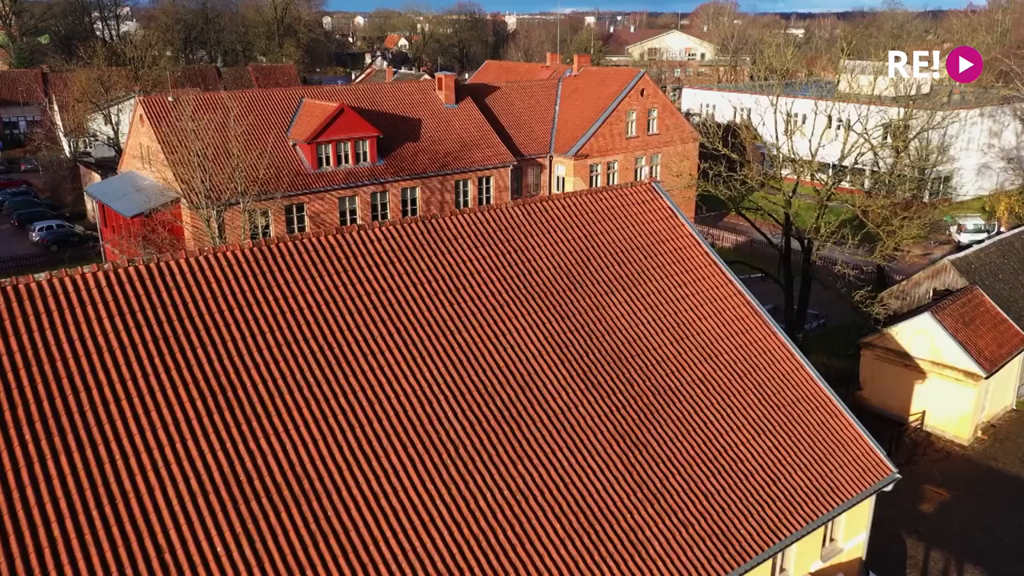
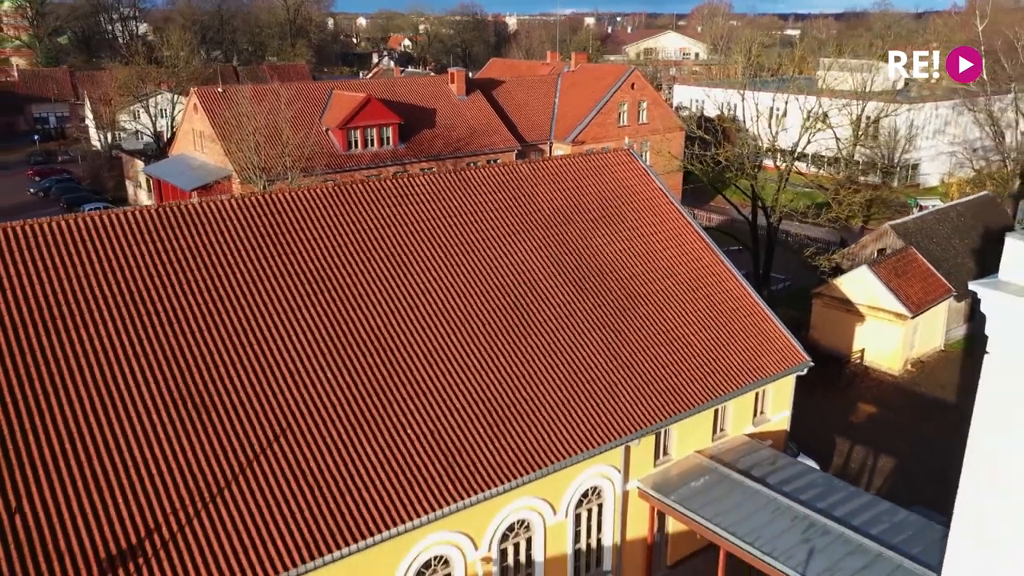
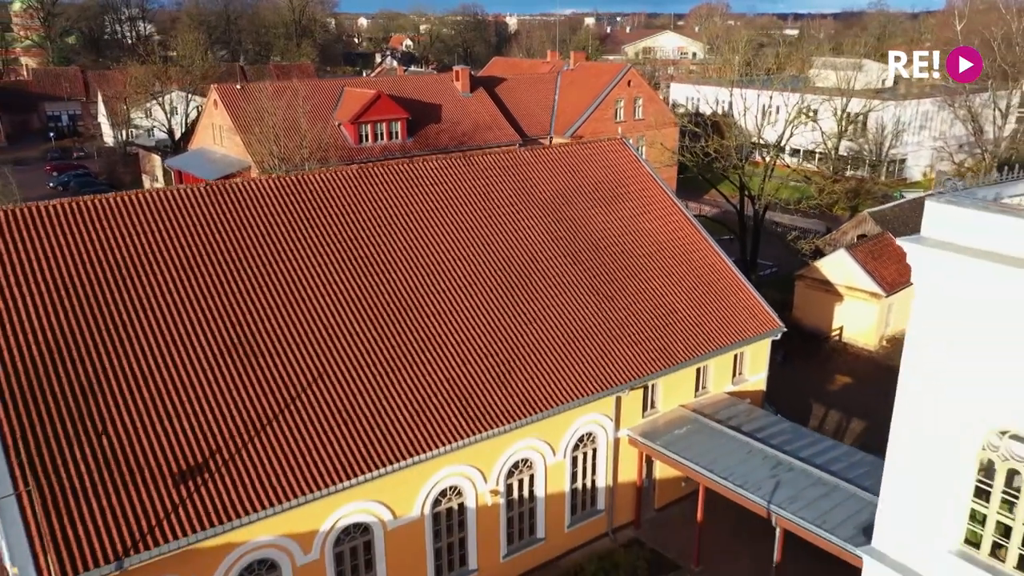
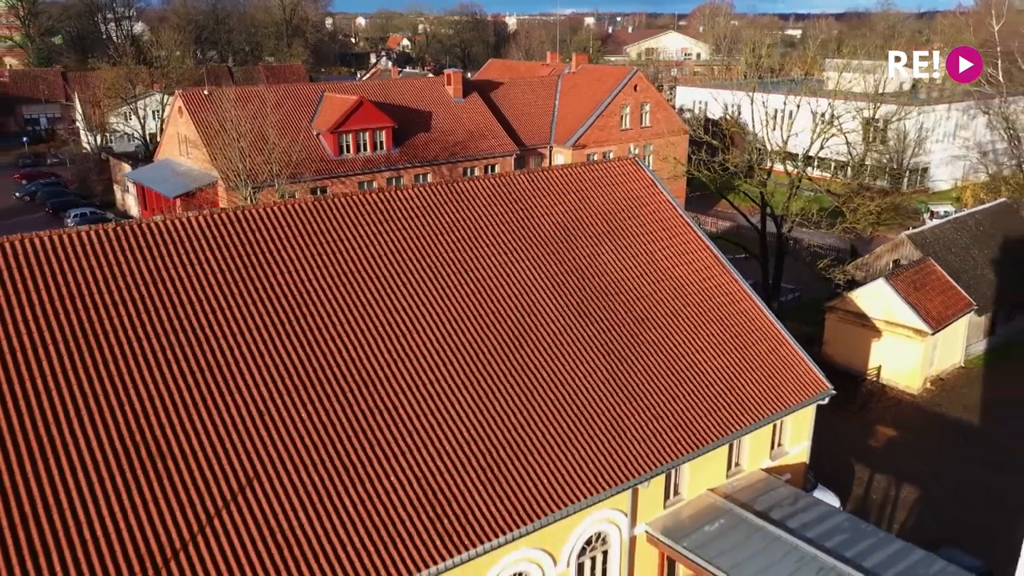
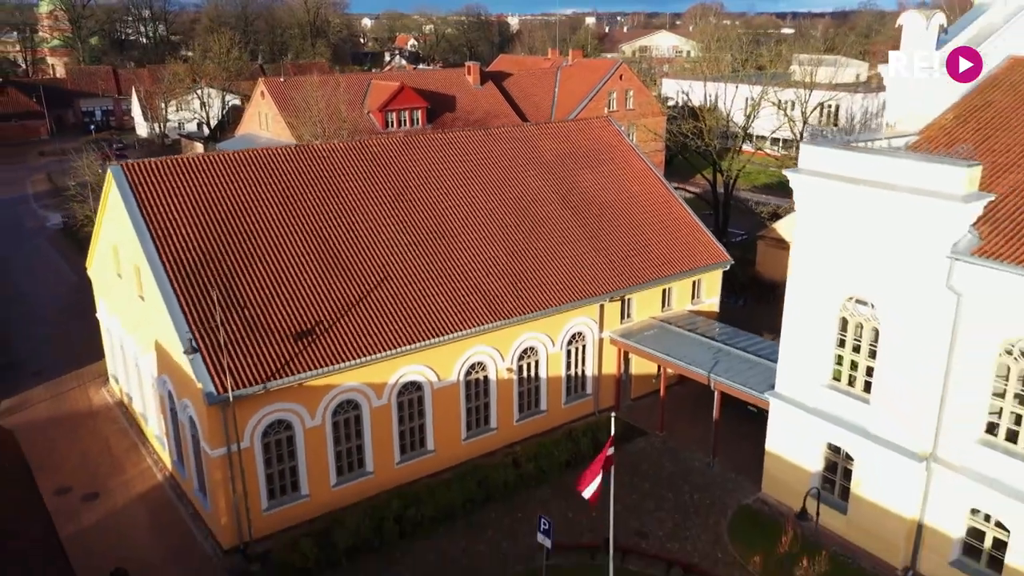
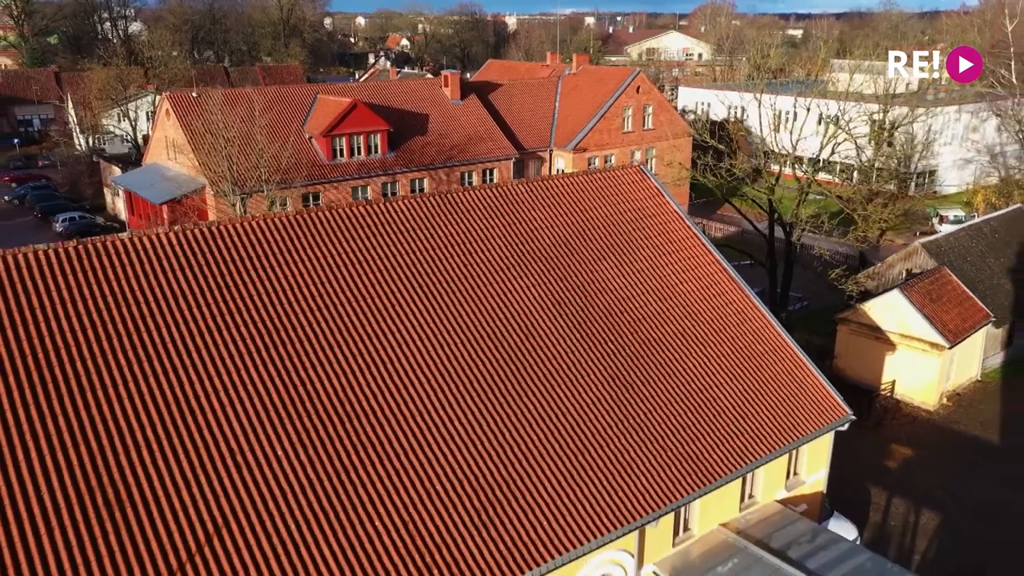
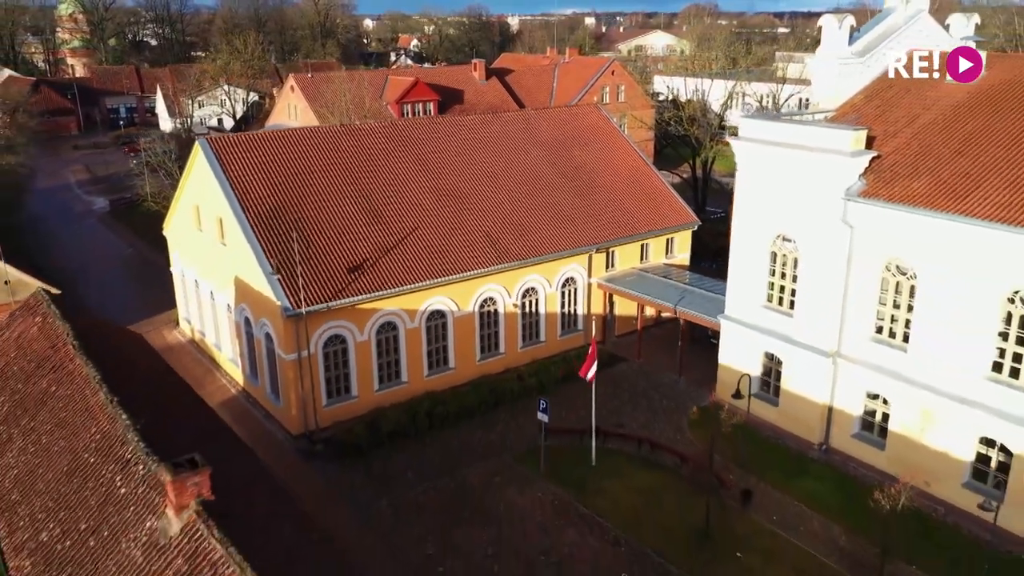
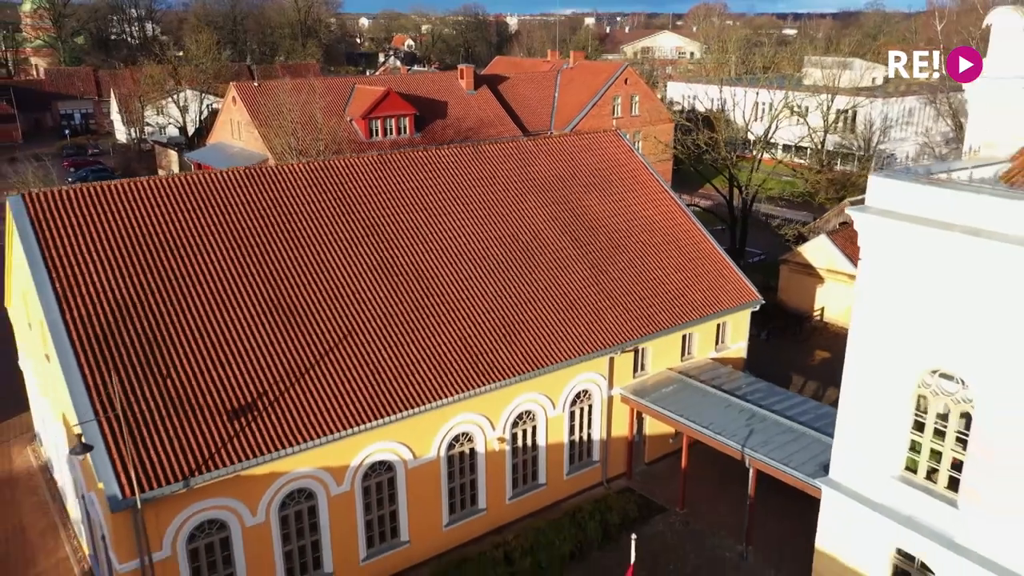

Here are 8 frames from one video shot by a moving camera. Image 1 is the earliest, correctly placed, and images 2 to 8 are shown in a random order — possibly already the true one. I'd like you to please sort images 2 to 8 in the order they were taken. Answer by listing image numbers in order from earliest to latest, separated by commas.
6, 4, 2, 3, 8, 5, 7
